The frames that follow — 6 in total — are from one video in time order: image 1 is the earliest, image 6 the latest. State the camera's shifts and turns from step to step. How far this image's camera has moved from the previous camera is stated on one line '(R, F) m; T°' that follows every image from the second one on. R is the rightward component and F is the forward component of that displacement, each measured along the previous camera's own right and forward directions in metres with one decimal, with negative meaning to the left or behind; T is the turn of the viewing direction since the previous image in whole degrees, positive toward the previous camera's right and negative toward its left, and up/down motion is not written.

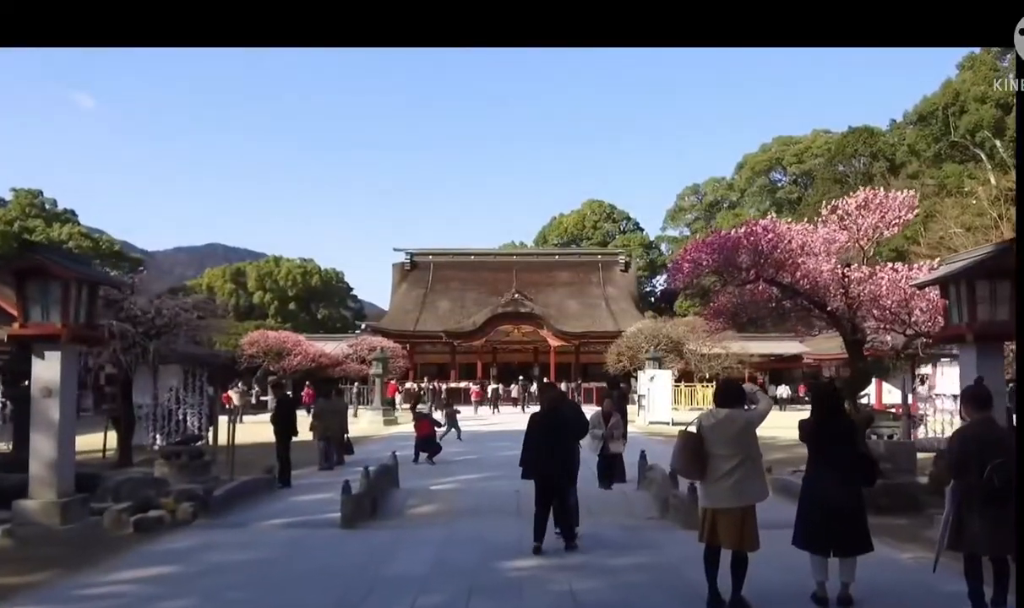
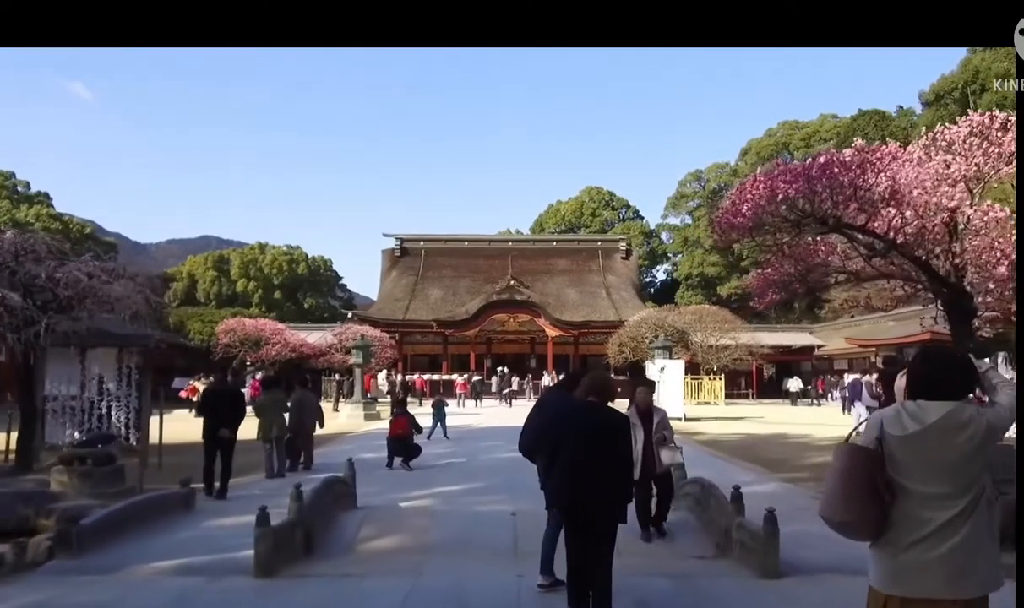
(0.0, +2.7) m; 0°
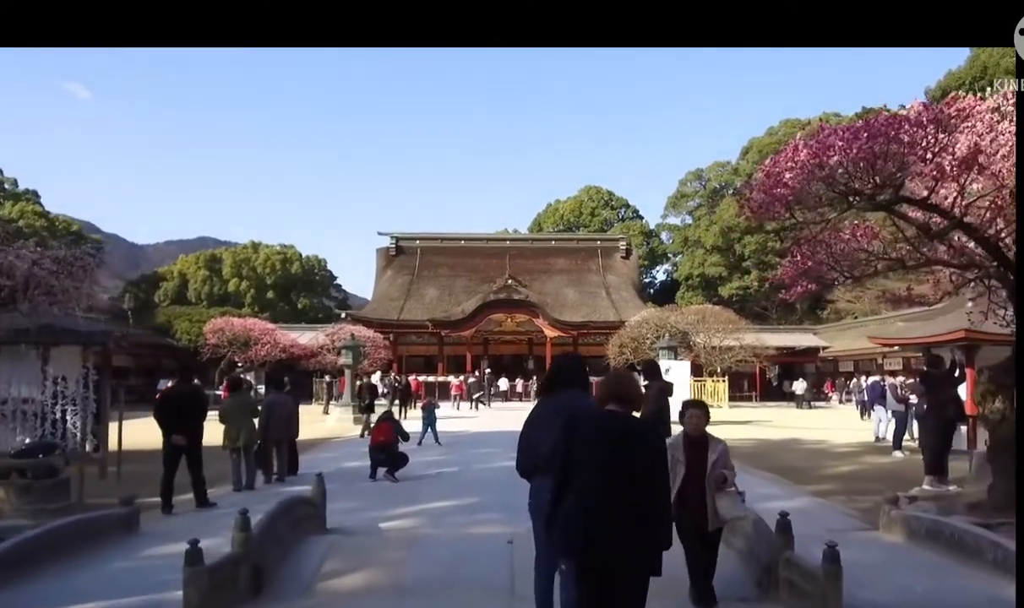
(0.0, +1.1) m; 0°
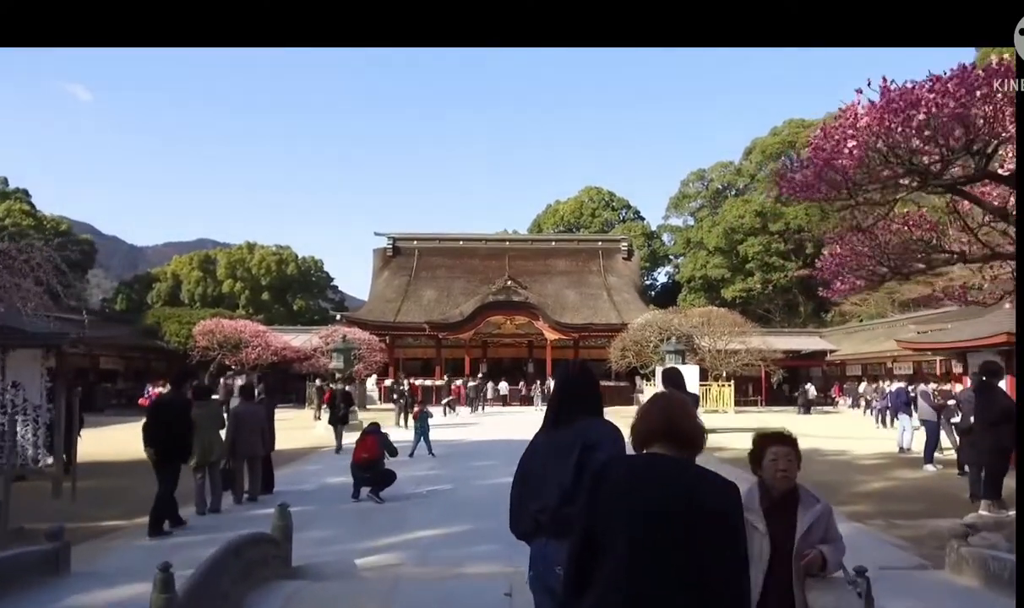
(0.0, +1.1) m; 0°
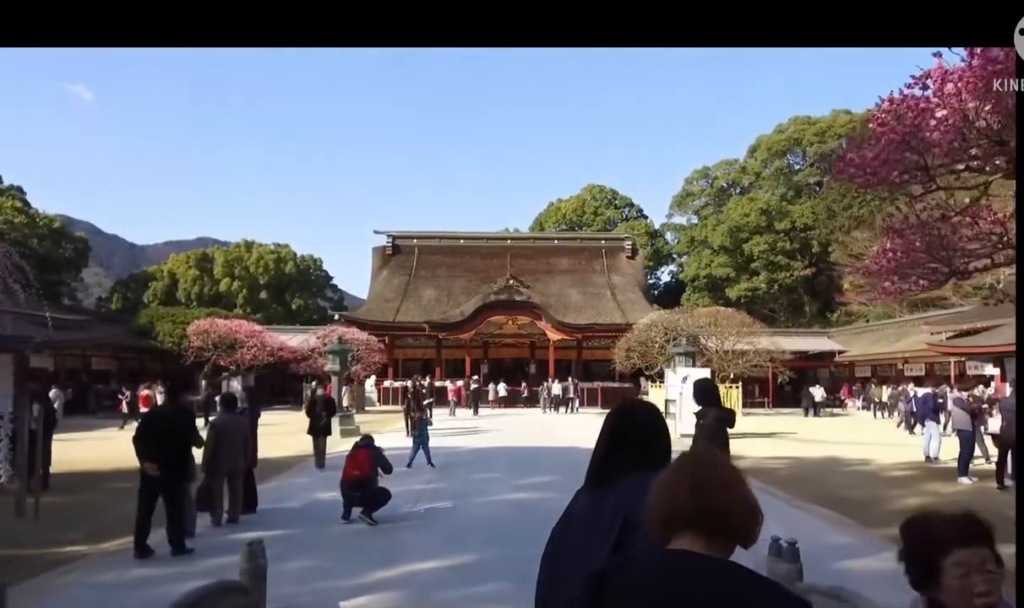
(-0.1, +0.9) m; 0°
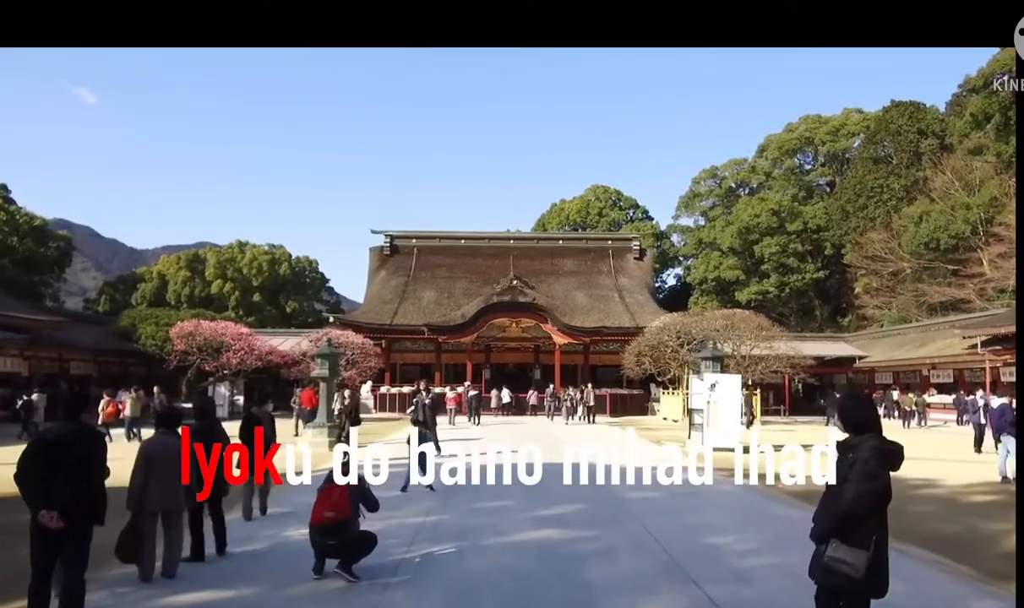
(-0.2, +2.0) m; 0°
